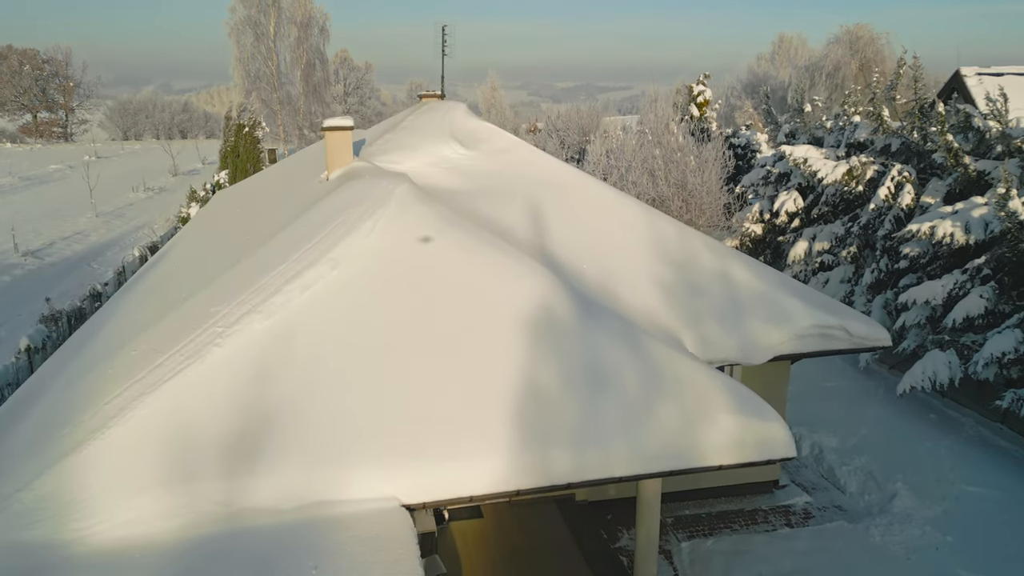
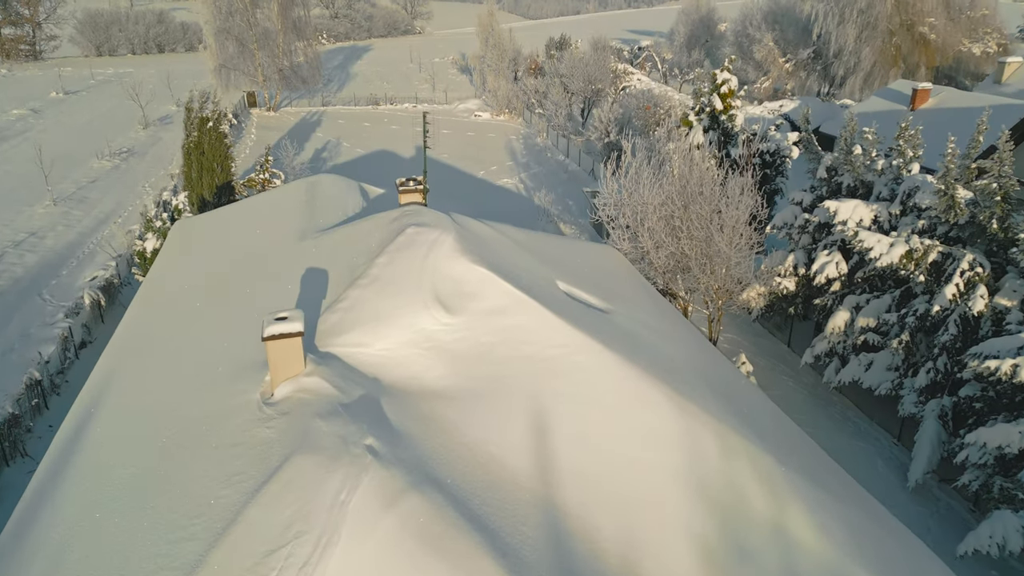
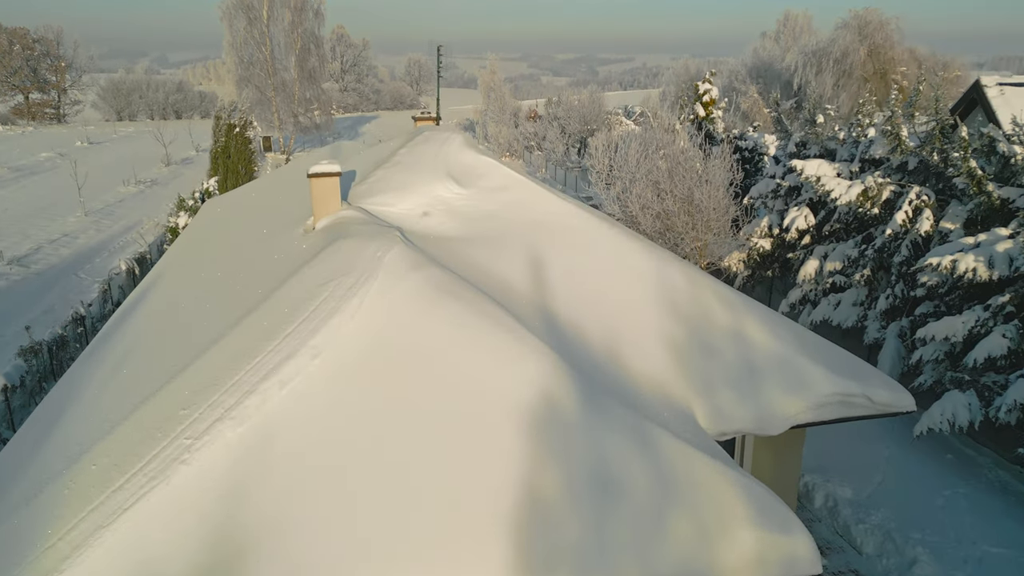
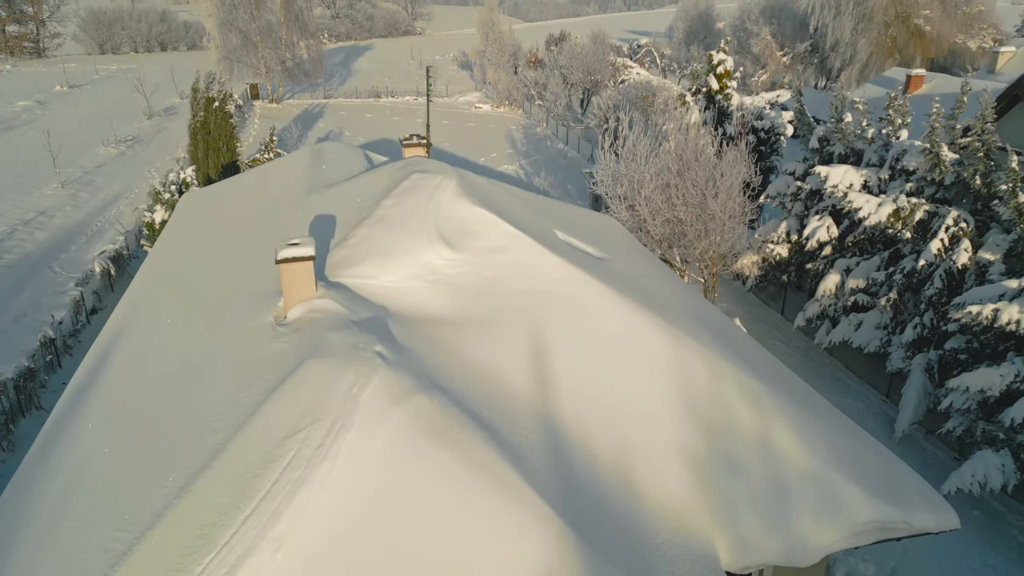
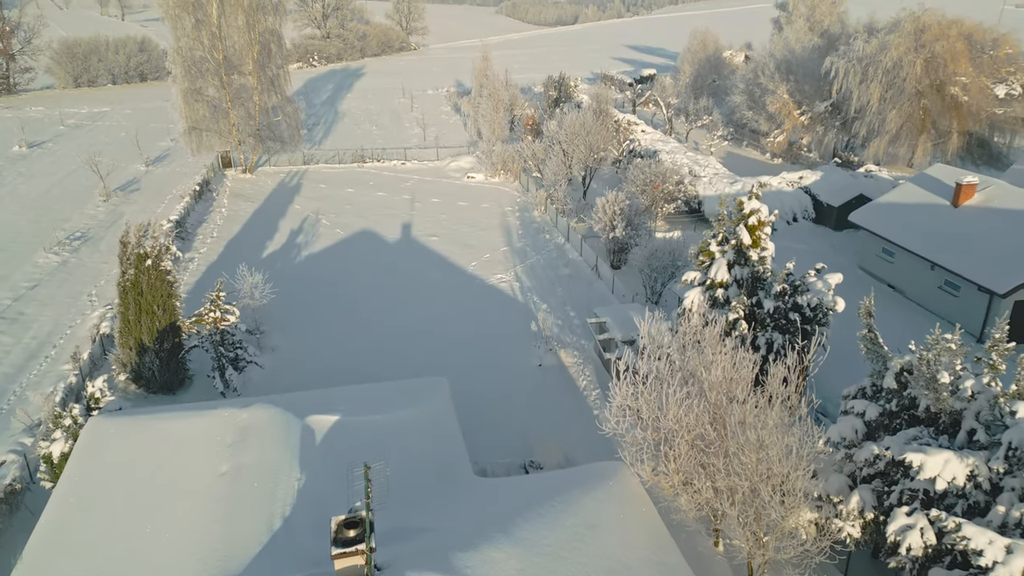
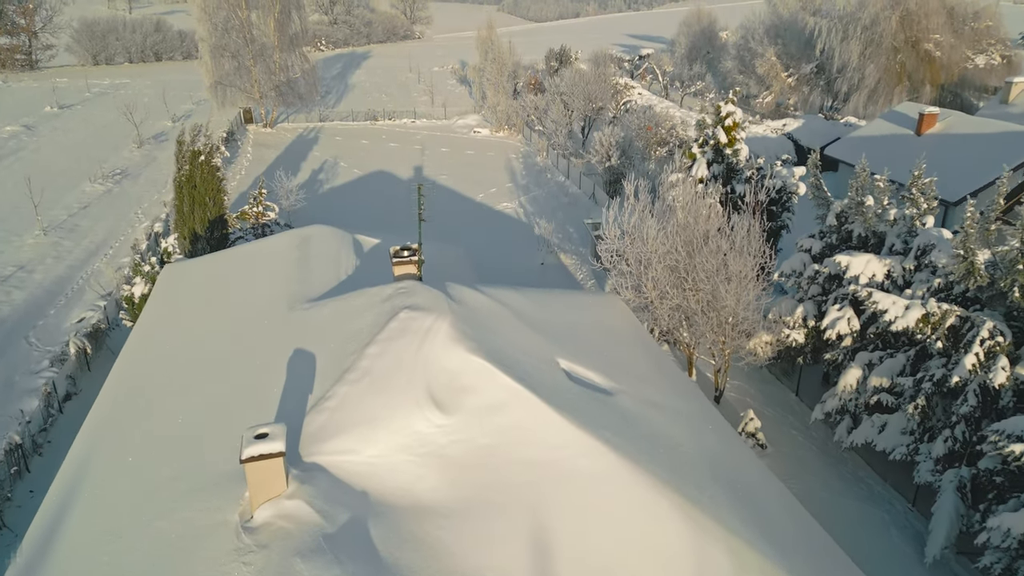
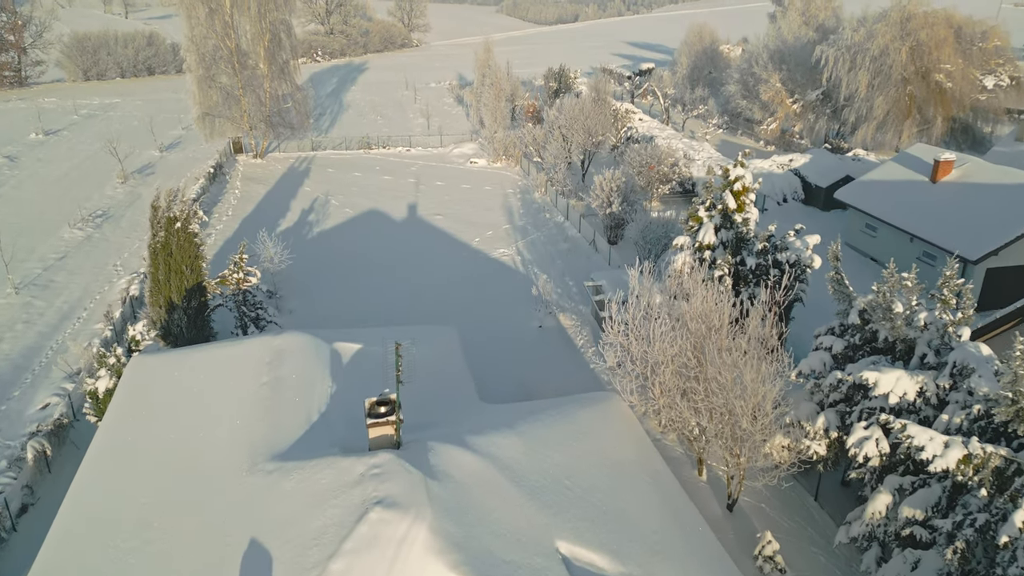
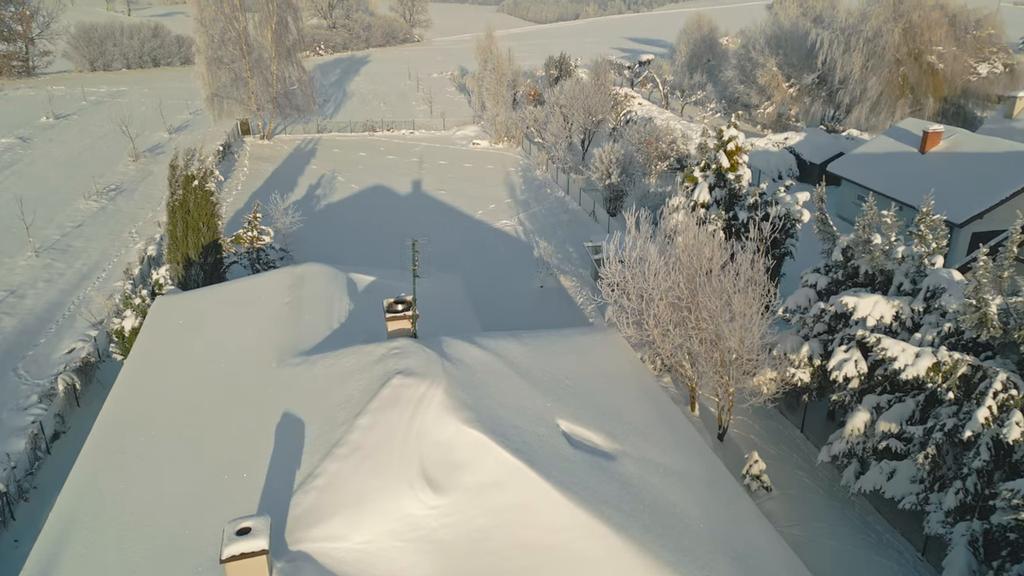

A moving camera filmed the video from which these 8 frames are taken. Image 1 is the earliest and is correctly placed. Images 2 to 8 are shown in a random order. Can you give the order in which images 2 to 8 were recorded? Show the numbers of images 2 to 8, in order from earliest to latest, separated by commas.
3, 4, 2, 6, 8, 7, 5
